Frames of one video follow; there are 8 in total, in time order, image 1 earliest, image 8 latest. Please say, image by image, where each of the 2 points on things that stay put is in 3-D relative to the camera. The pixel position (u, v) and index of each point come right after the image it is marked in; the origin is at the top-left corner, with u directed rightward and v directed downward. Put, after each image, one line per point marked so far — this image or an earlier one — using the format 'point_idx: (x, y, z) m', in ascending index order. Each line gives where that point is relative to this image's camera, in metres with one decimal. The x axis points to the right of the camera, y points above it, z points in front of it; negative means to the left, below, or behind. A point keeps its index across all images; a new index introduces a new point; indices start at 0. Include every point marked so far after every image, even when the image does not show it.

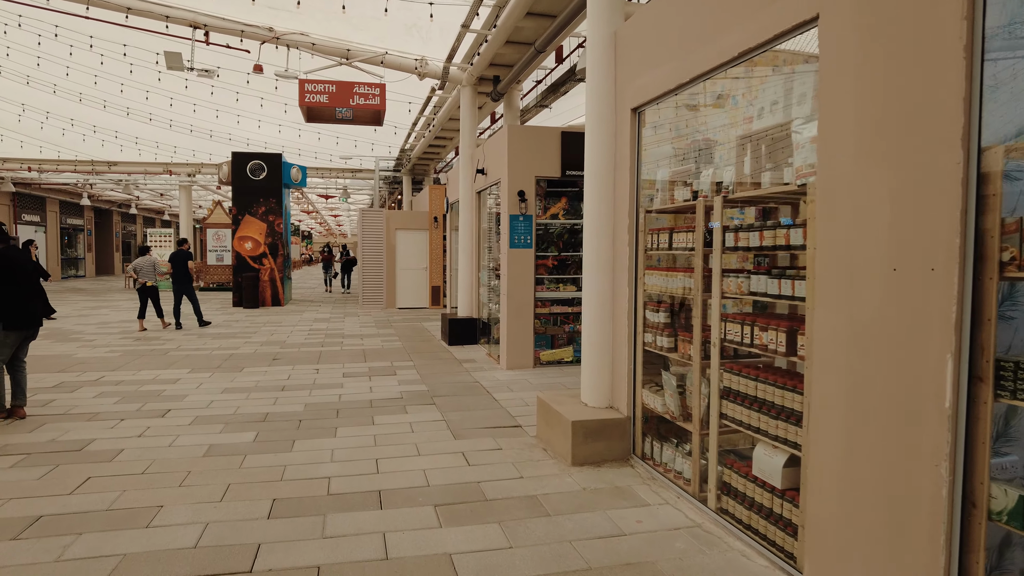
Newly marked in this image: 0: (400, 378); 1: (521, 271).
0: (-1.2, -1.0, +7.4) m
1: (+0.1, +0.2, +8.1) m
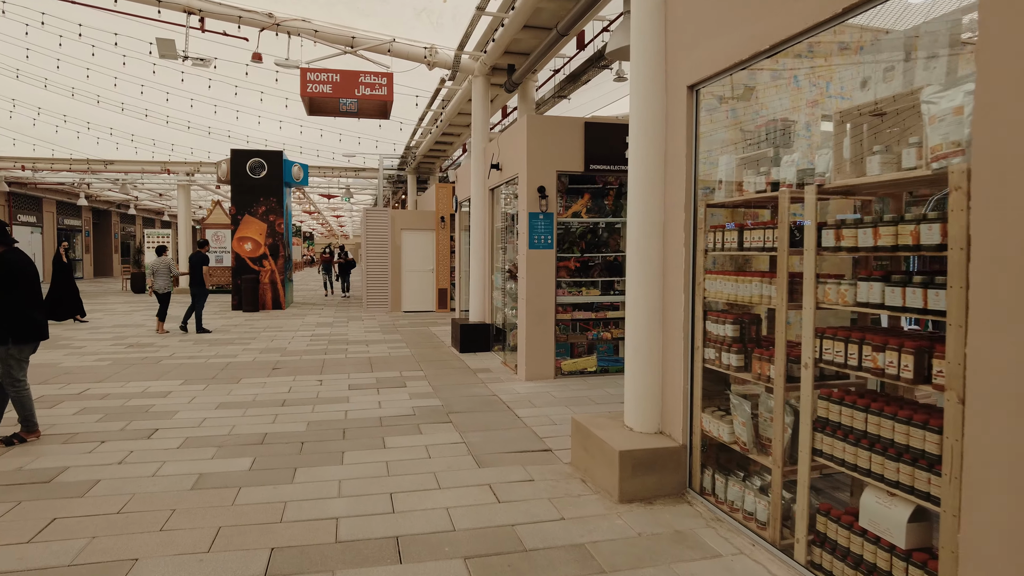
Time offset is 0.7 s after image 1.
0: (-1.0, -1.0, +6.8) m
1: (+0.3, +0.2, +7.5) m
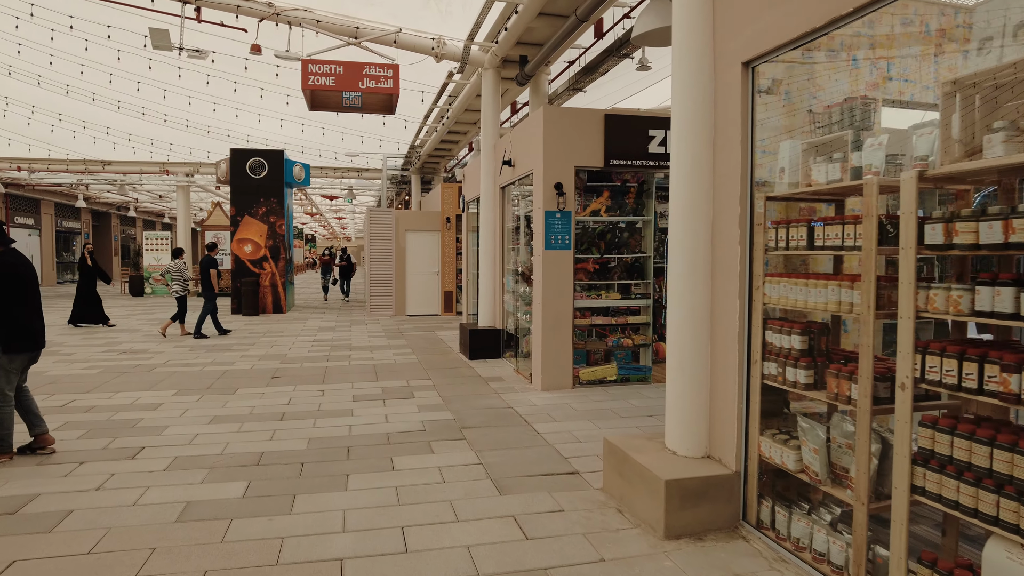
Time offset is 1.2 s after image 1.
0: (-0.9, -1.1, +6.3) m
1: (+0.5, +0.1, +7.0) m
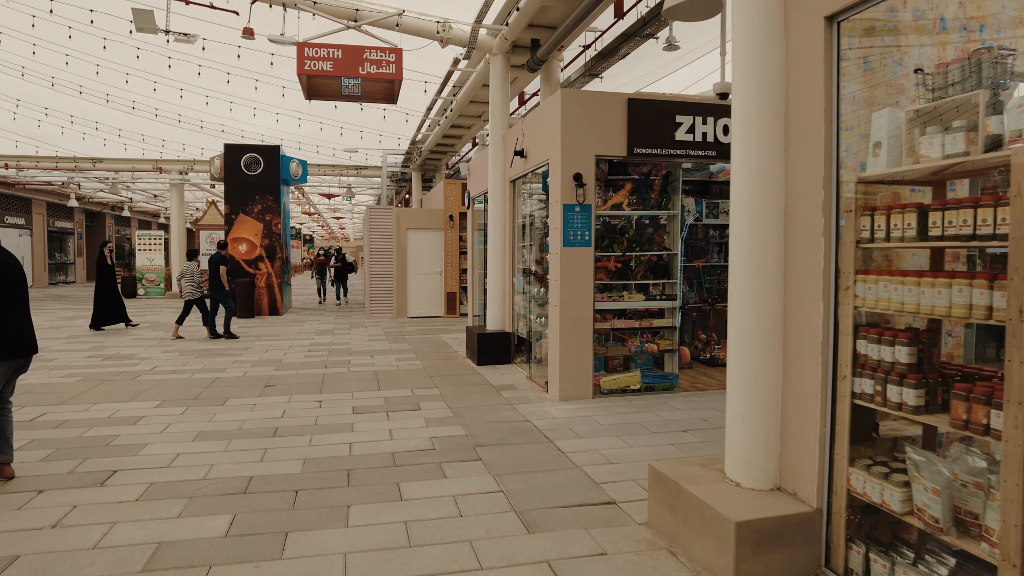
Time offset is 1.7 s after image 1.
0: (-0.7, -1.1, +5.7) m
1: (+0.6, +0.1, +6.4) m
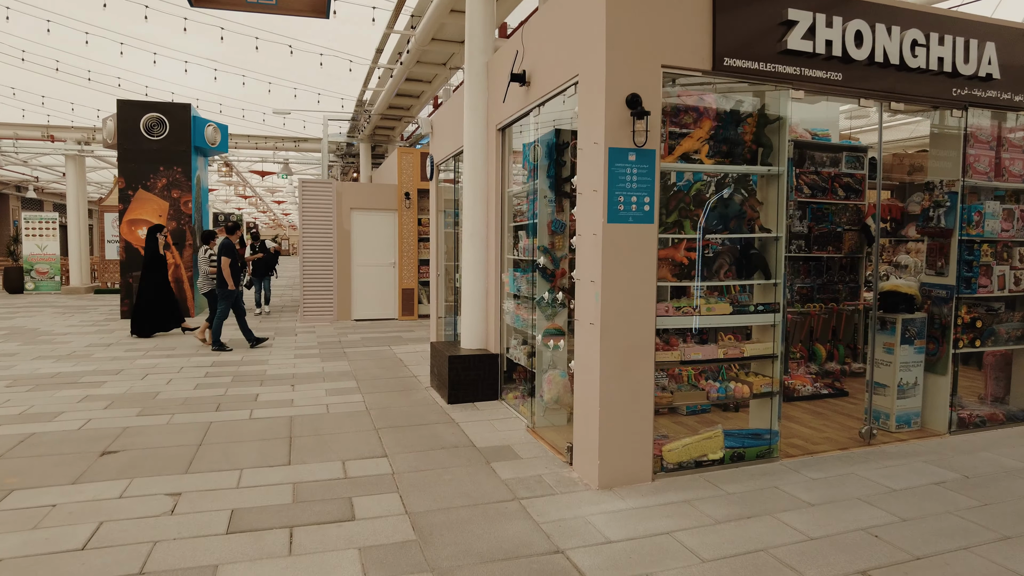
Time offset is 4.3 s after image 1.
0: (-0.6, -1.1, +3.0) m
1: (+0.7, +0.1, +3.7) m
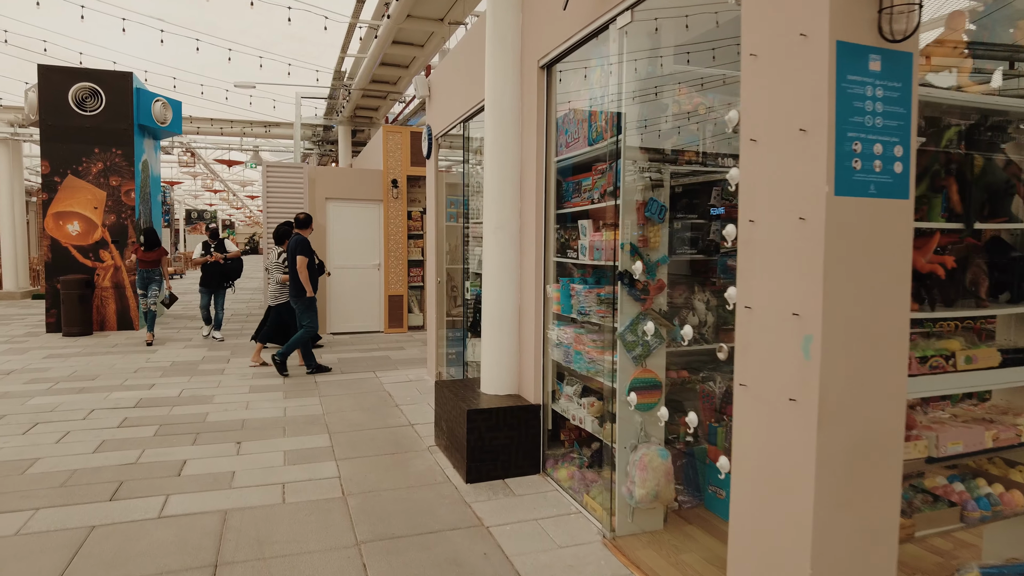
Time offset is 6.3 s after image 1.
0: (-0.3, -1.2, +1.1) m
1: (+1.0, 0.0, +1.8) m
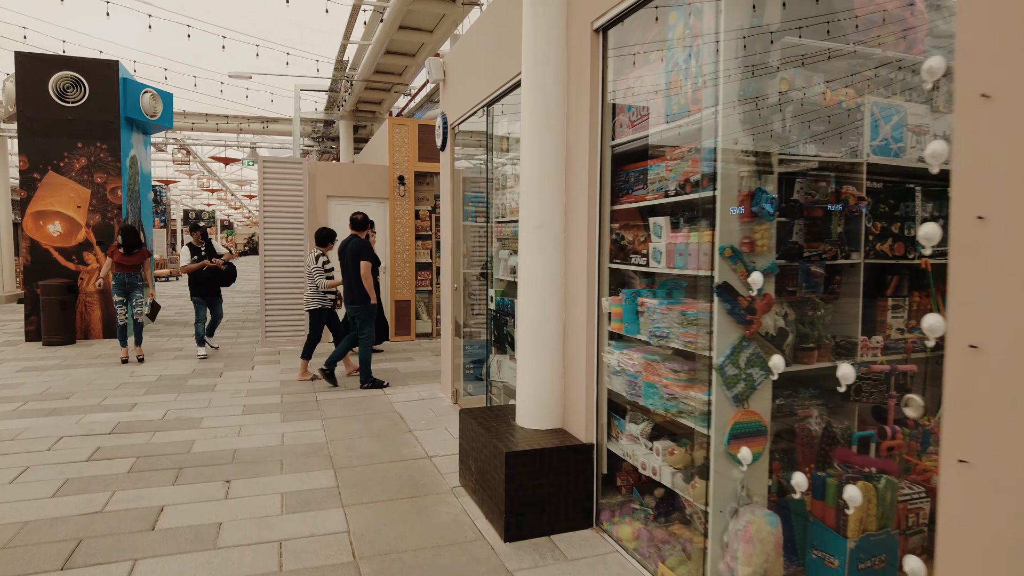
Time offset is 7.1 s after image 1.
0: (-0.1, -1.3, +0.4) m
1: (+1.2, -0.1, +1.1) m
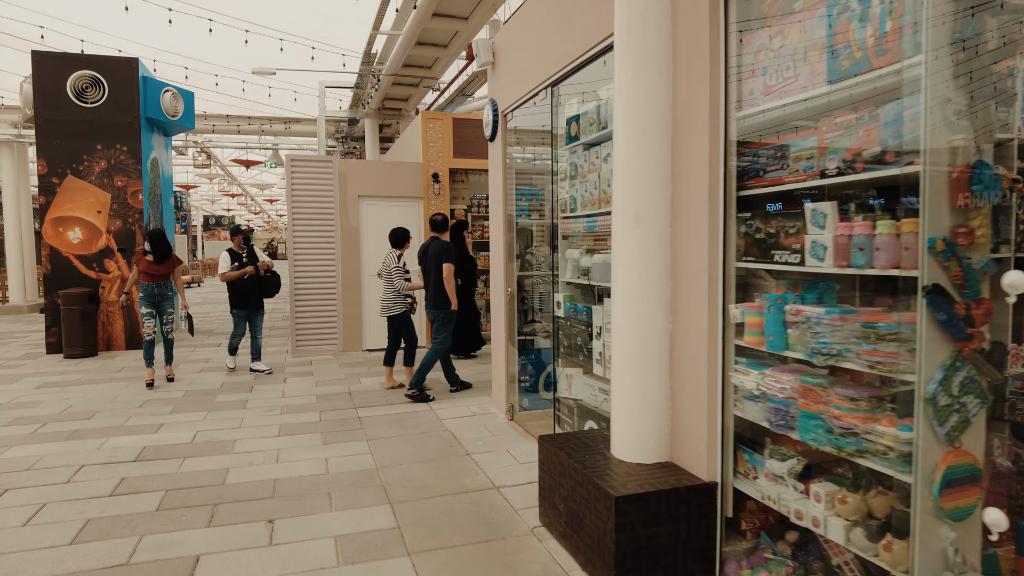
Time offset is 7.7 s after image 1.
0: (+0.3, -1.3, -0.2) m
1: (+1.6, -0.1, +0.5) m
